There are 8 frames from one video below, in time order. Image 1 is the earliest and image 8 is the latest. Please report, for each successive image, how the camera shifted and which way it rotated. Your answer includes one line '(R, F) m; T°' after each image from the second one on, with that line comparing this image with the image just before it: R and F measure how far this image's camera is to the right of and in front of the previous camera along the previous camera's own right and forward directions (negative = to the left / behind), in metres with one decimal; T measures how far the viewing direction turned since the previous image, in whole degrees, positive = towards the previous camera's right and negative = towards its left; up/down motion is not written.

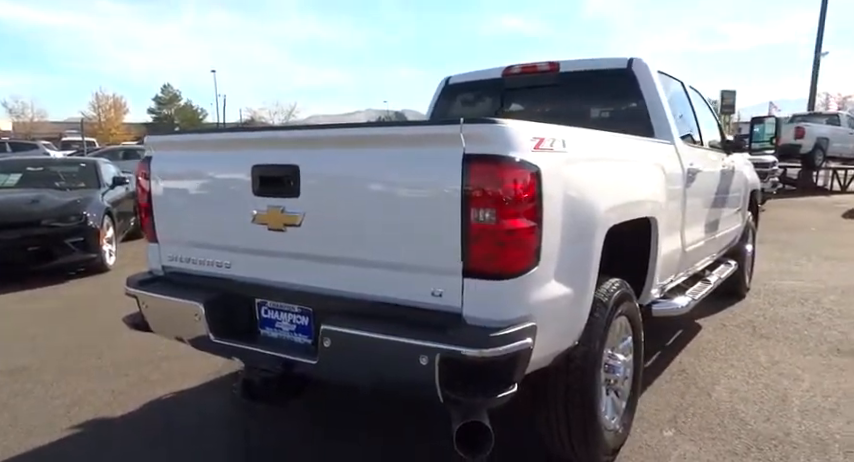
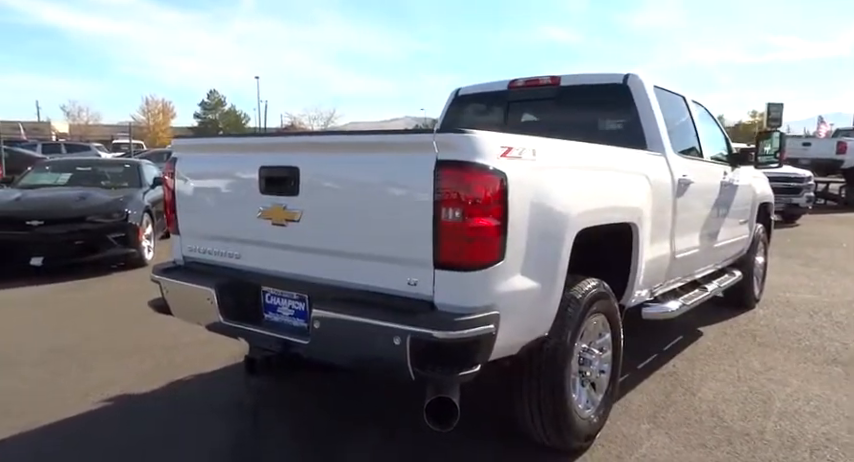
(+0.2, -0.3) m; -3°
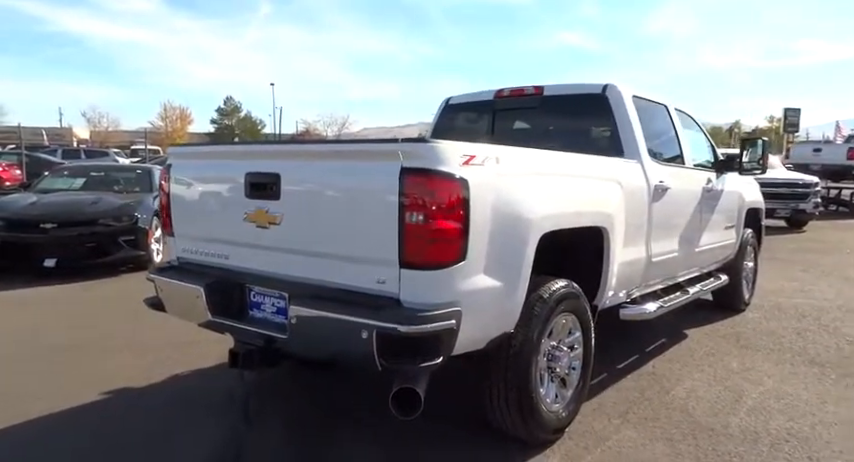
(+0.2, -0.2) m; -1°
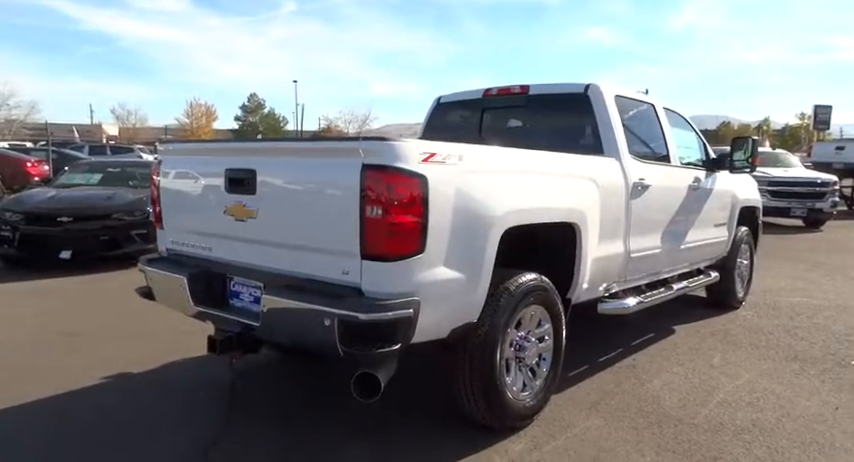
(+0.3, -0.1) m; -2°
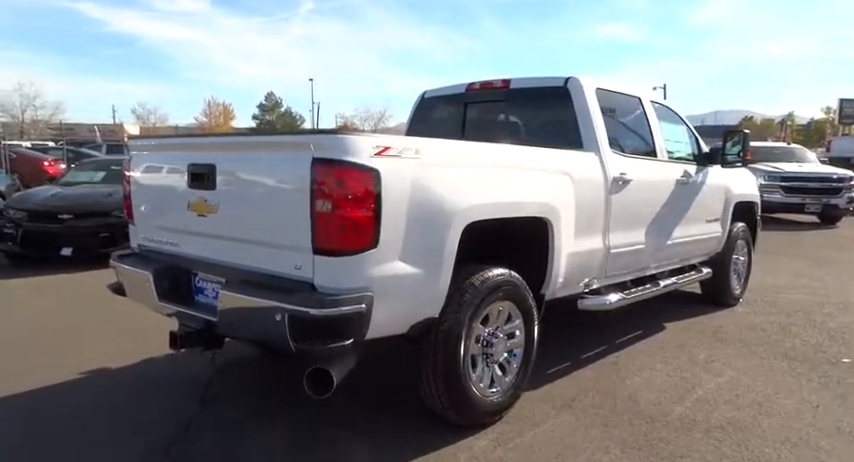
(+0.3, 0.0) m; -2°
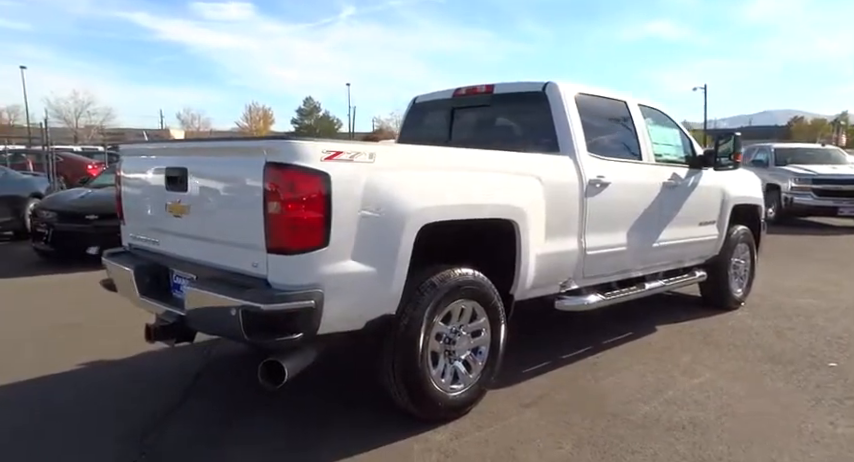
(+0.4, -0.1) m; -4°
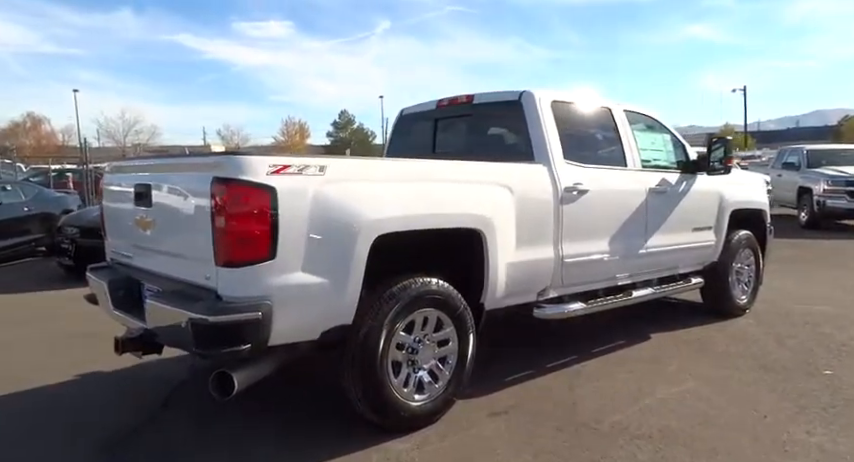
(+0.4, 0.0) m; -3°
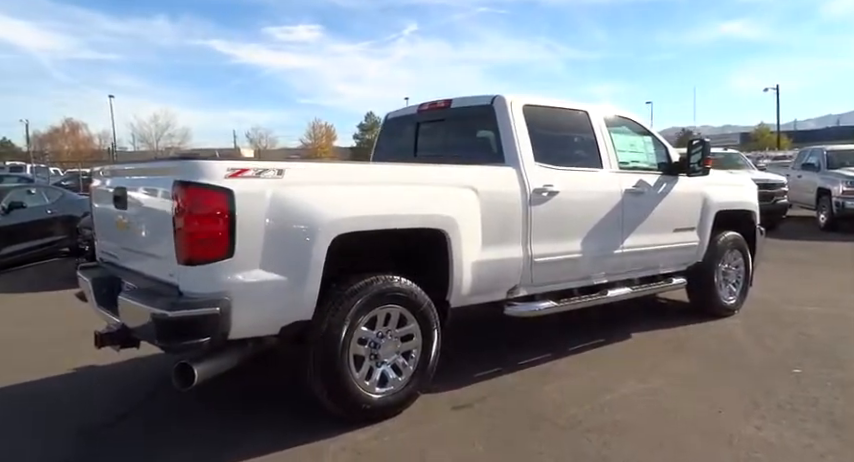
(+0.4, -0.1) m; -2°
